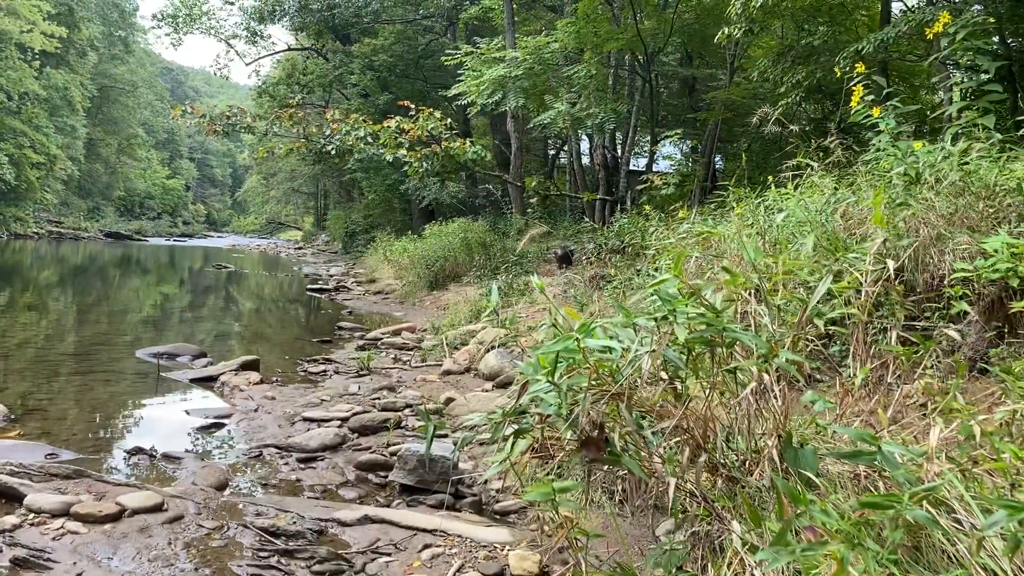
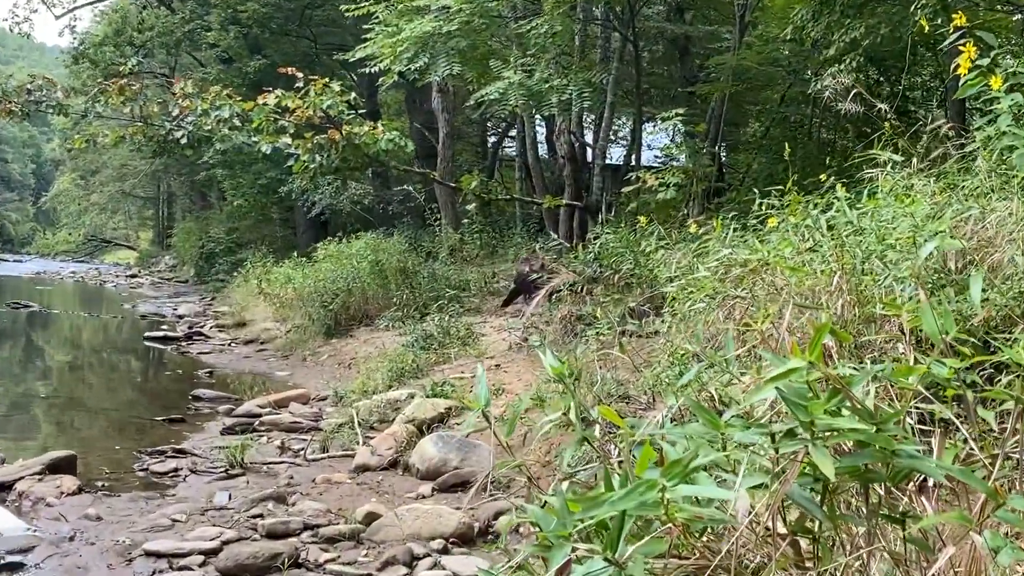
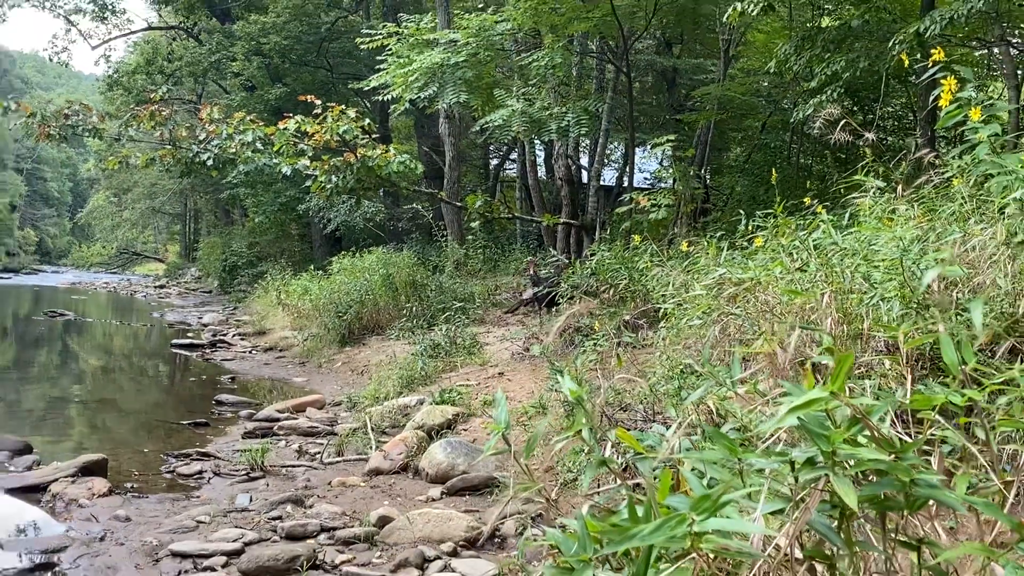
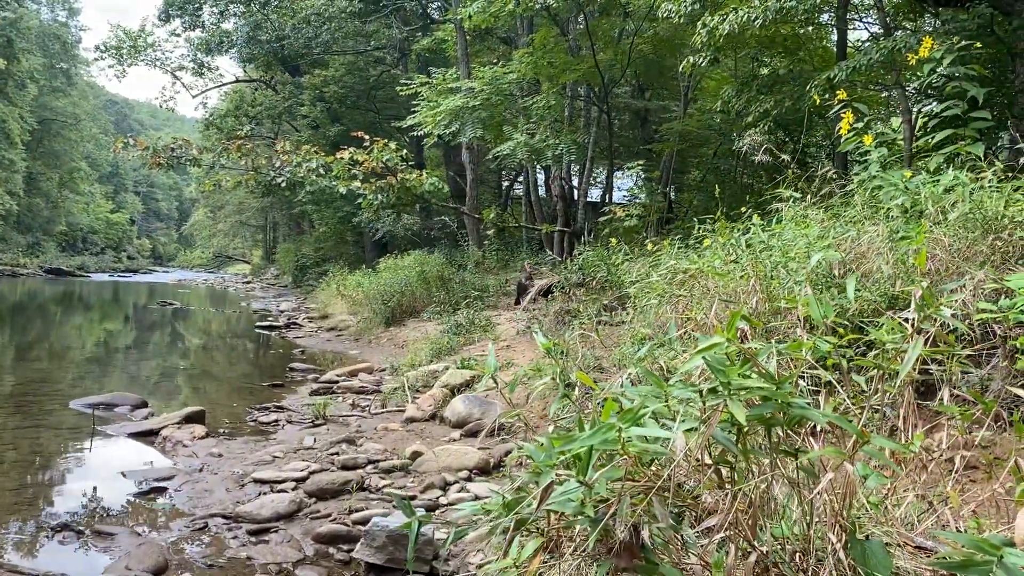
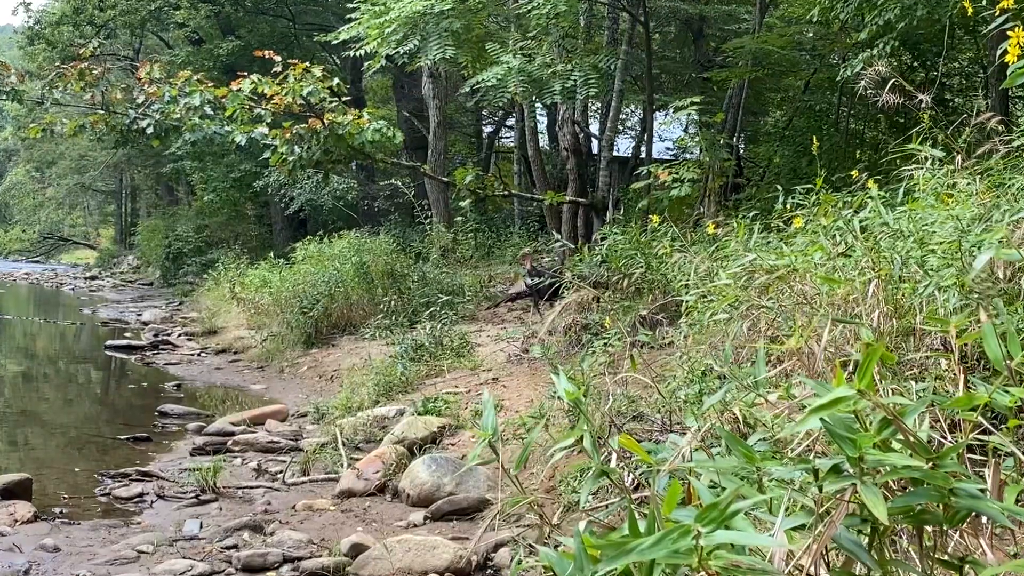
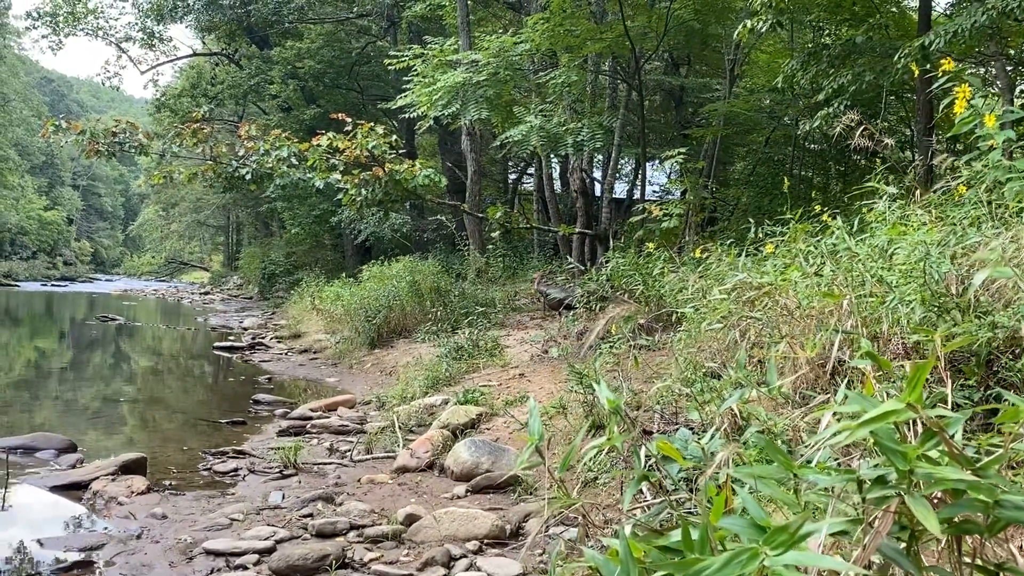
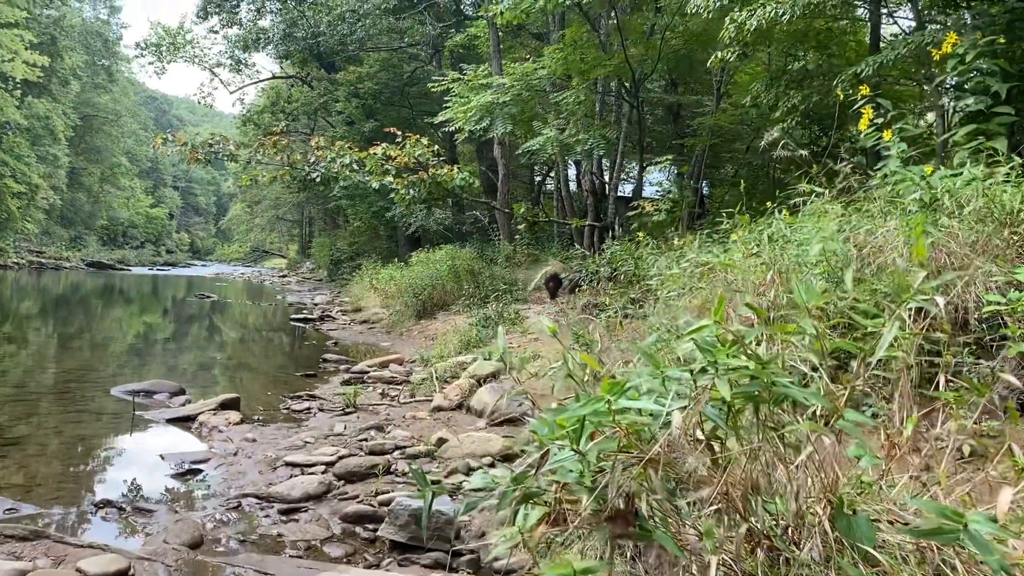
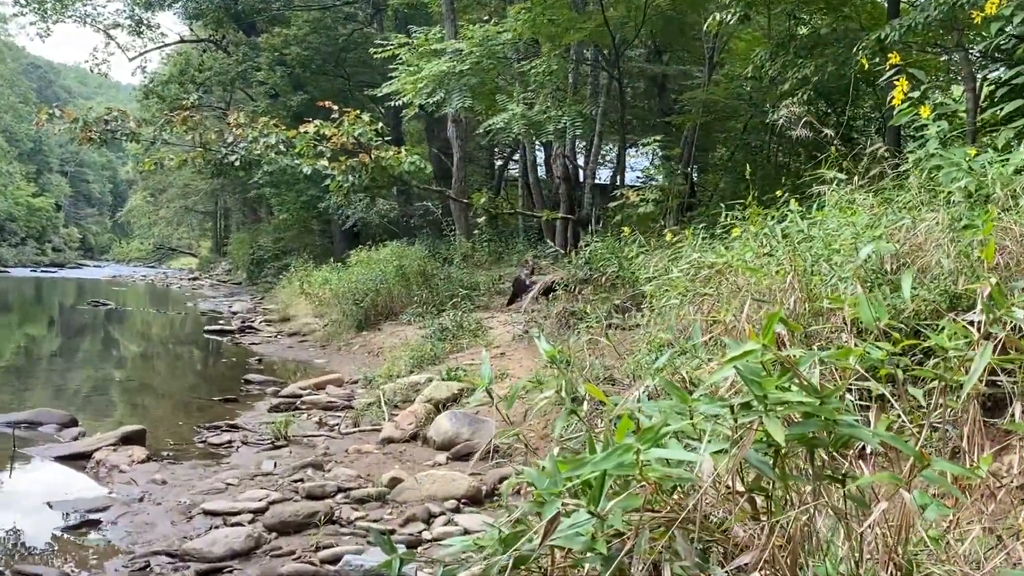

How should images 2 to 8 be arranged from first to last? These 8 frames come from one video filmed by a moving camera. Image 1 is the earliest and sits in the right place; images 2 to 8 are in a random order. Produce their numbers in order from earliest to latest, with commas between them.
7, 4, 8, 2, 5, 3, 6
